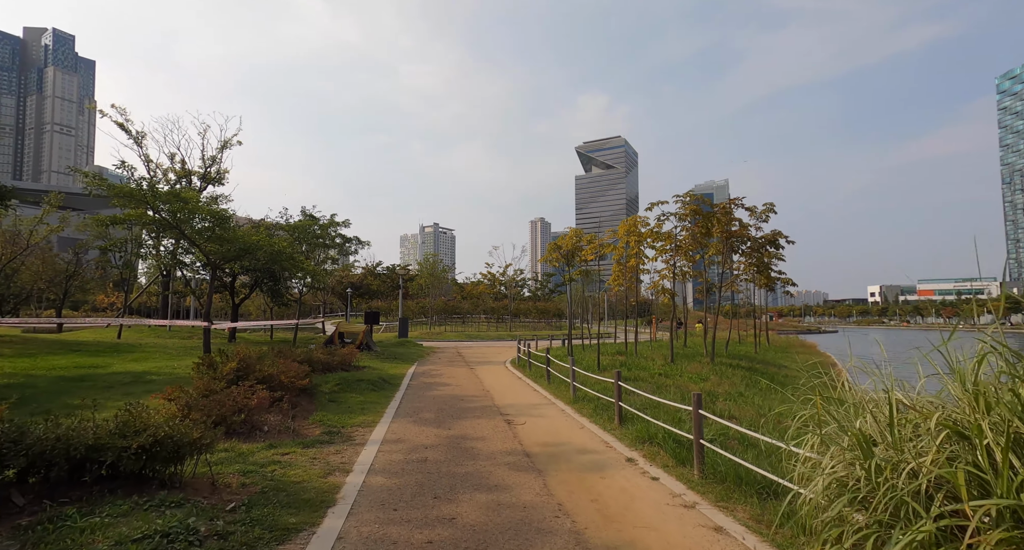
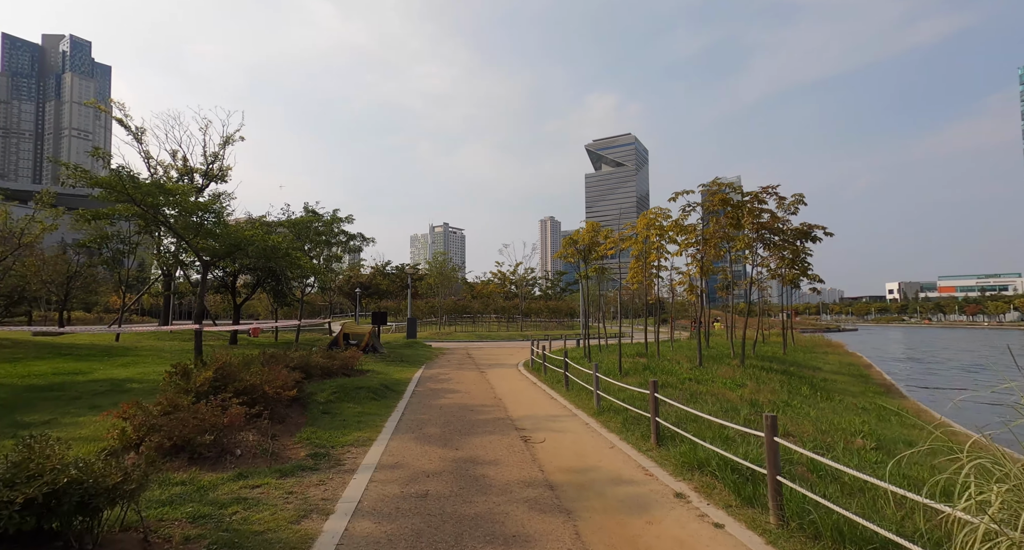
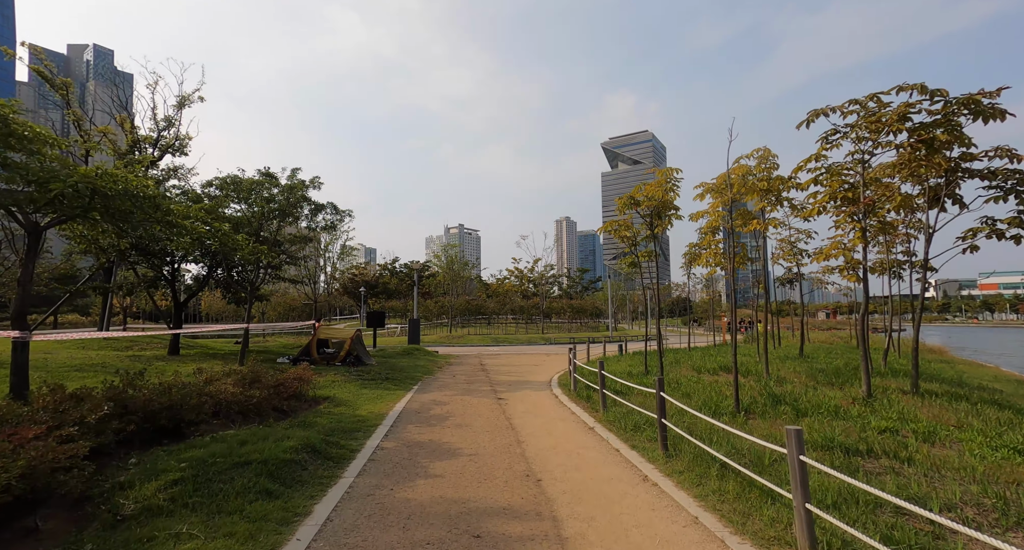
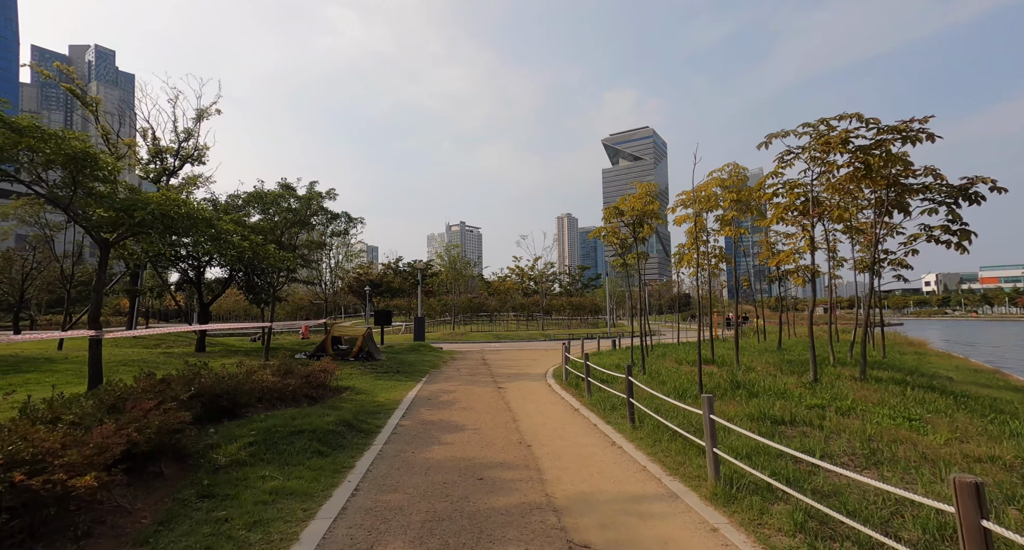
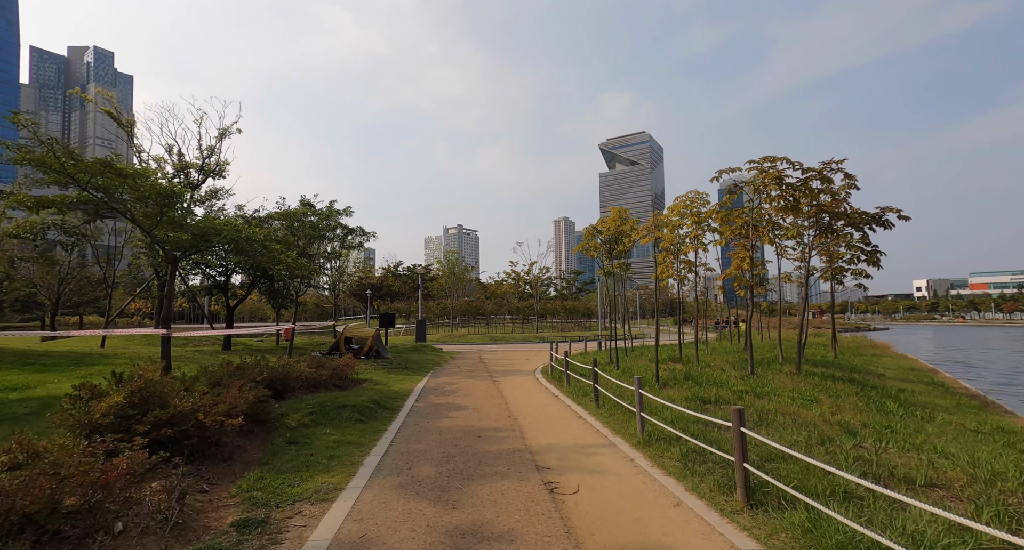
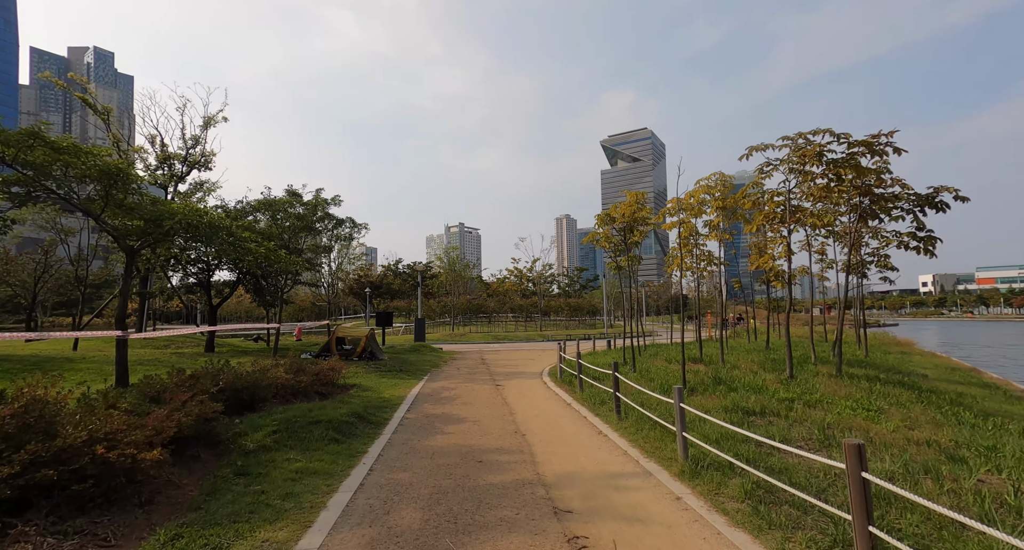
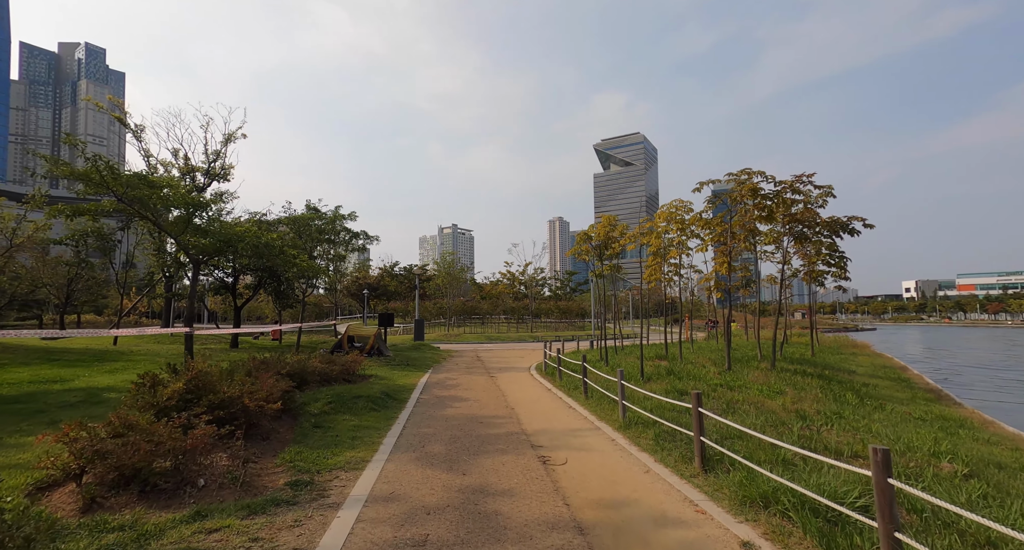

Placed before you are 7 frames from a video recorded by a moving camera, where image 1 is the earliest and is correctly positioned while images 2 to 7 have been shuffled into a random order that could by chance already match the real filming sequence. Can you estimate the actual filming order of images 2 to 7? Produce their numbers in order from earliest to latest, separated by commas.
2, 7, 5, 6, 4, 3
